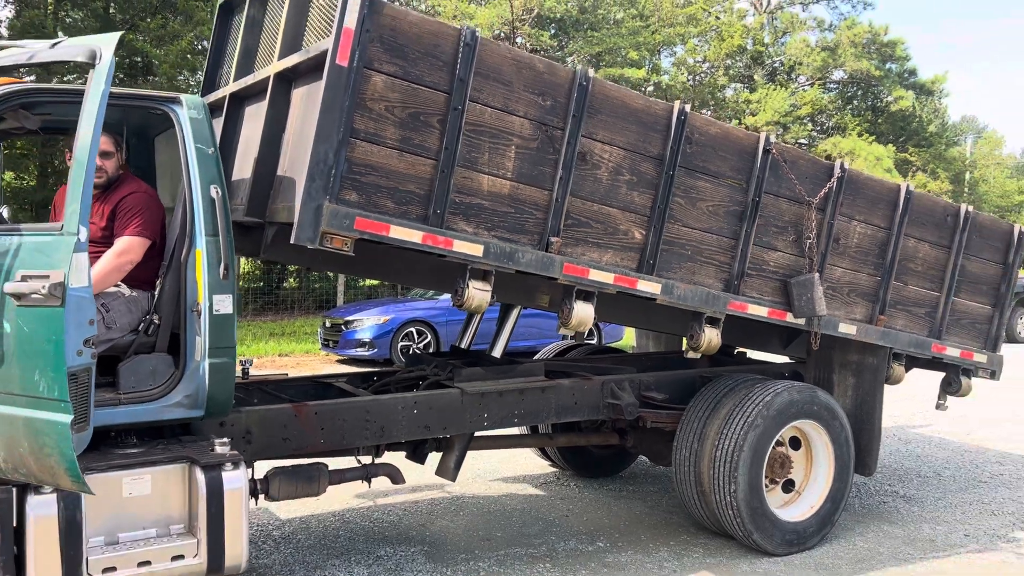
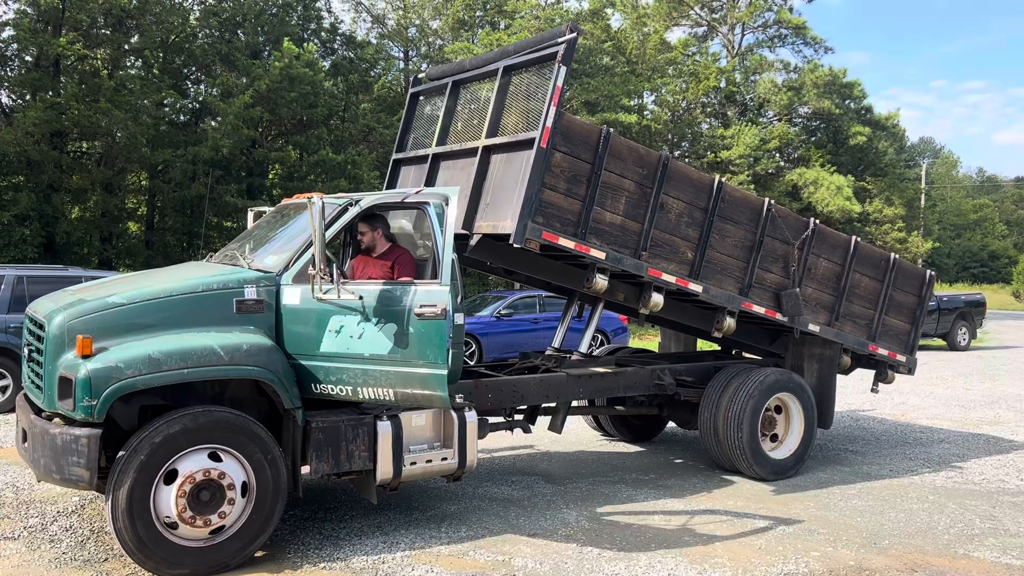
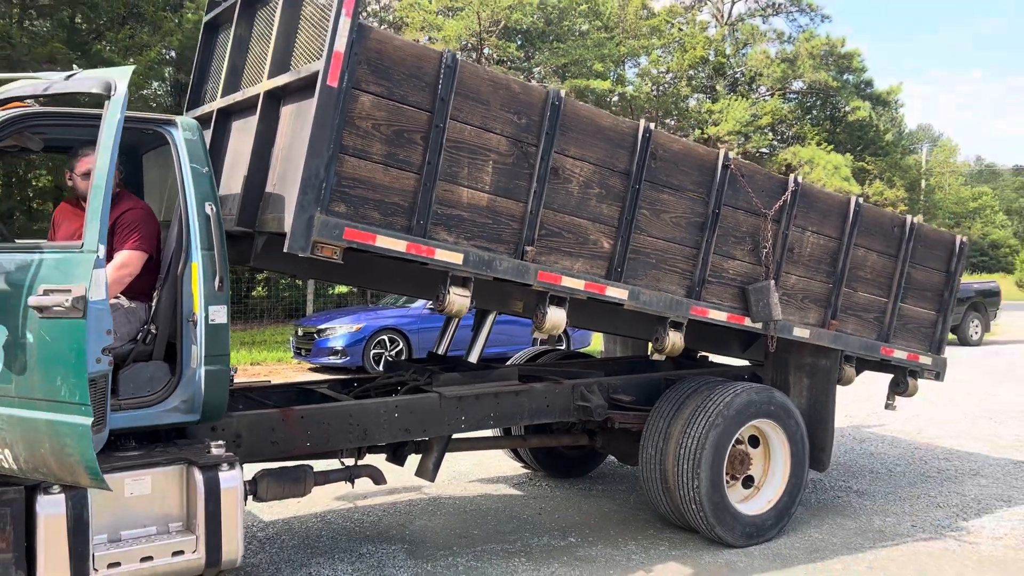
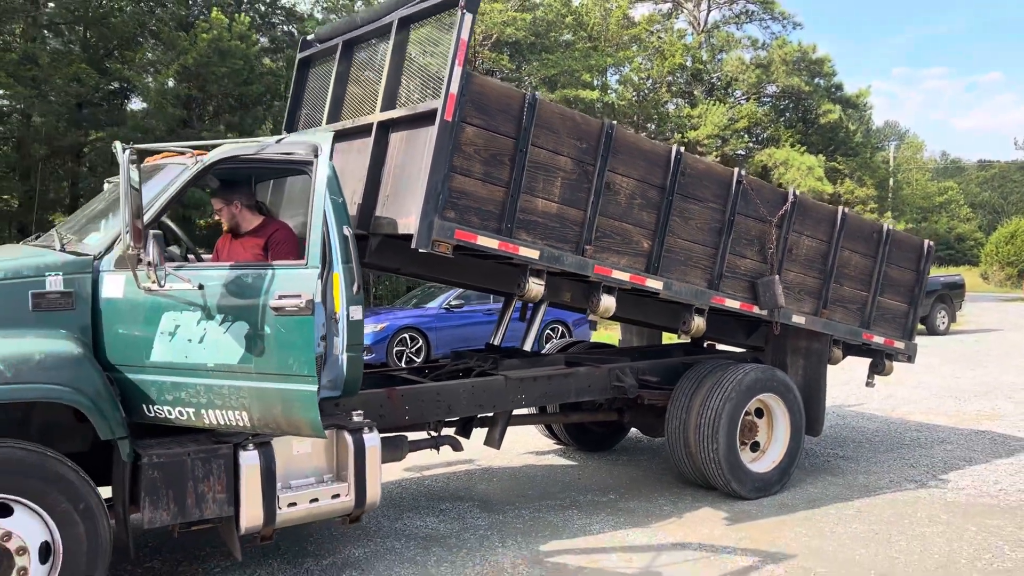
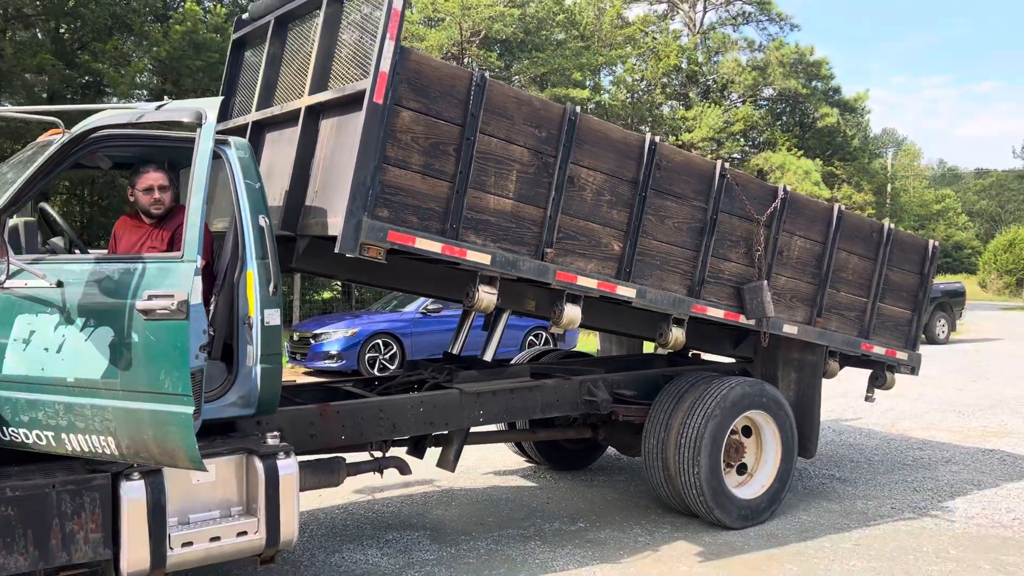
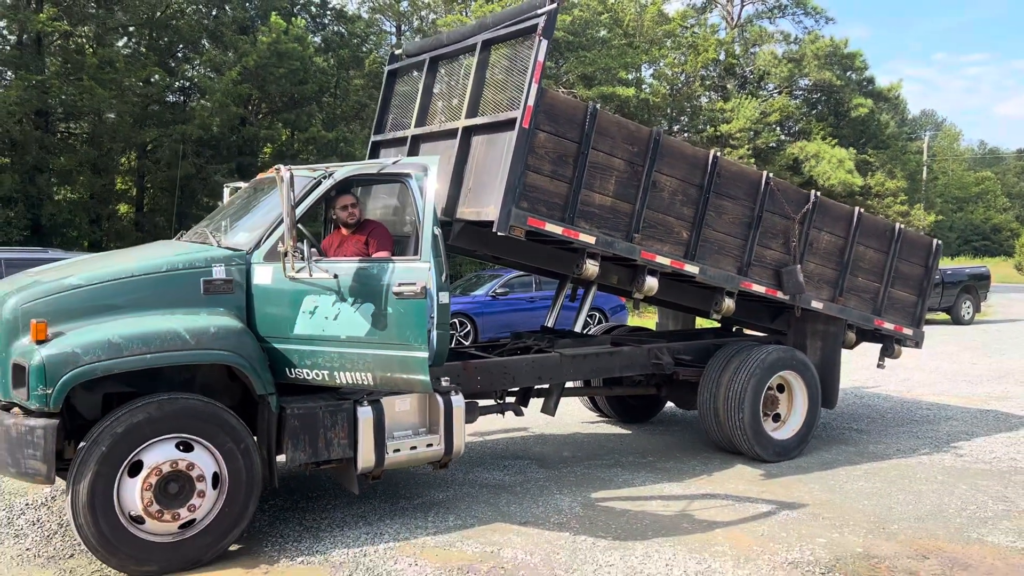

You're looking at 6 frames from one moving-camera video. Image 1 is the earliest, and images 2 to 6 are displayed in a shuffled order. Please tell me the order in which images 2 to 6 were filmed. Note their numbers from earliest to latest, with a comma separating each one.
3, 5, 4, 6, 2
